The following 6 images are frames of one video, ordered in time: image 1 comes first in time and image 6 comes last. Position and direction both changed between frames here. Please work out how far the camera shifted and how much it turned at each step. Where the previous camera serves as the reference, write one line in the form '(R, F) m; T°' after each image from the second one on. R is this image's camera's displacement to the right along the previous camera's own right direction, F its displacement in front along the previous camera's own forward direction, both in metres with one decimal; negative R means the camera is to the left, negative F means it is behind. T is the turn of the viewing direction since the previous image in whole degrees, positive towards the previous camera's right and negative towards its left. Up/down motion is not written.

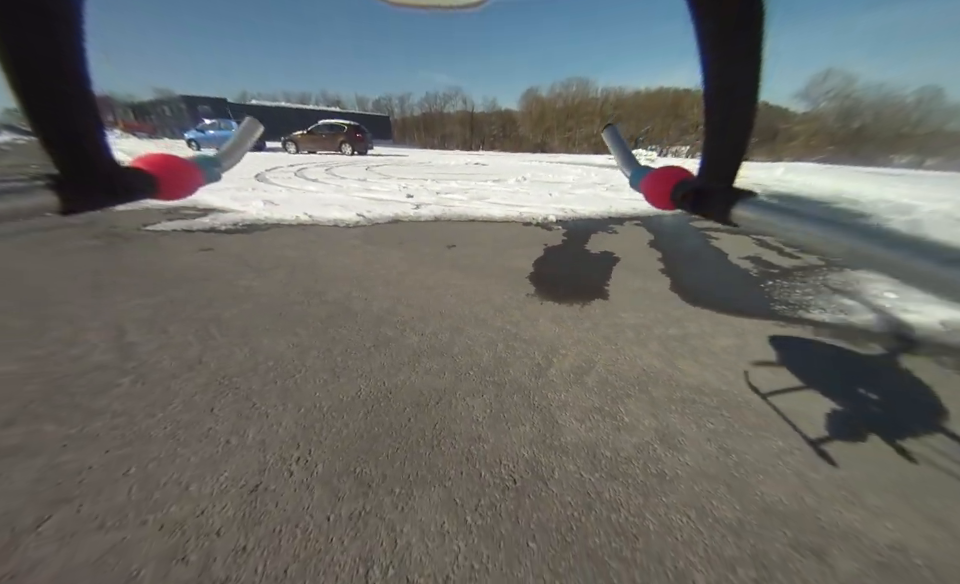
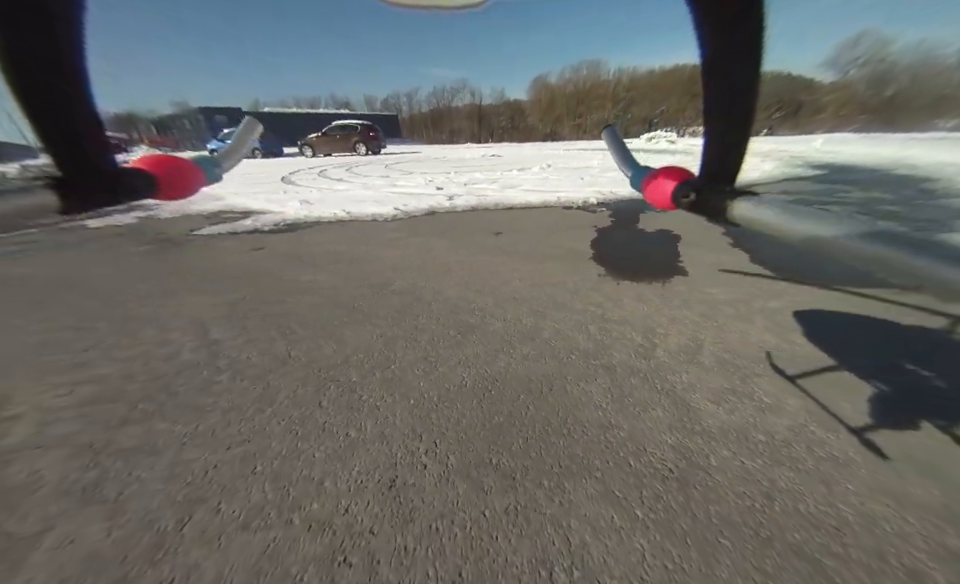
(-0.9, +0.2) m; -2°
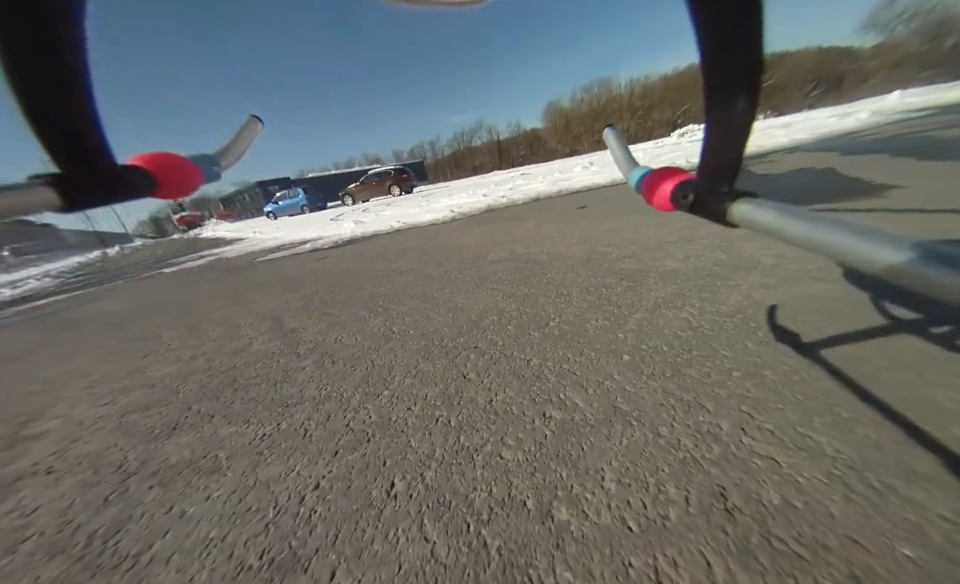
(-1.0, +1.0) m; -7°
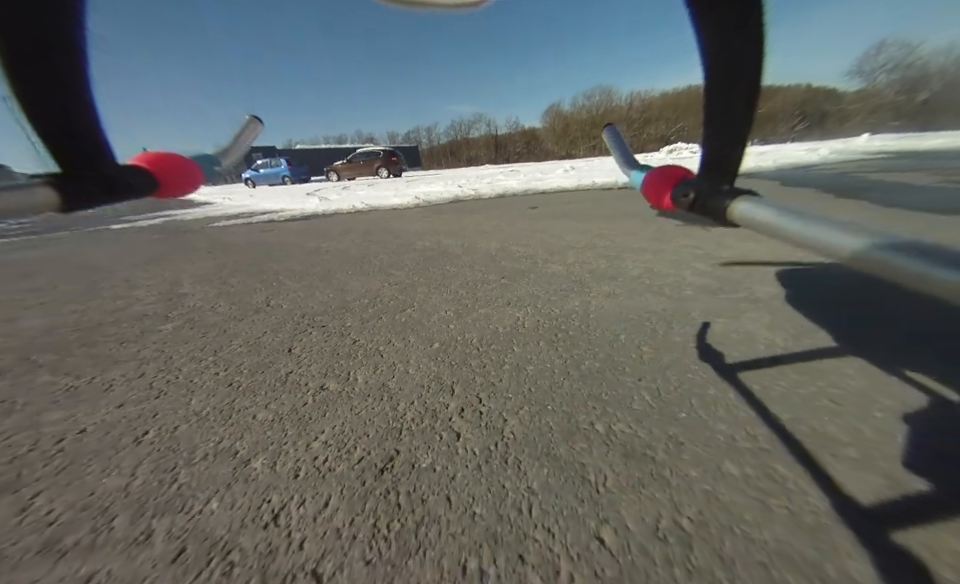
(+0.8, -0.1) m; +2°
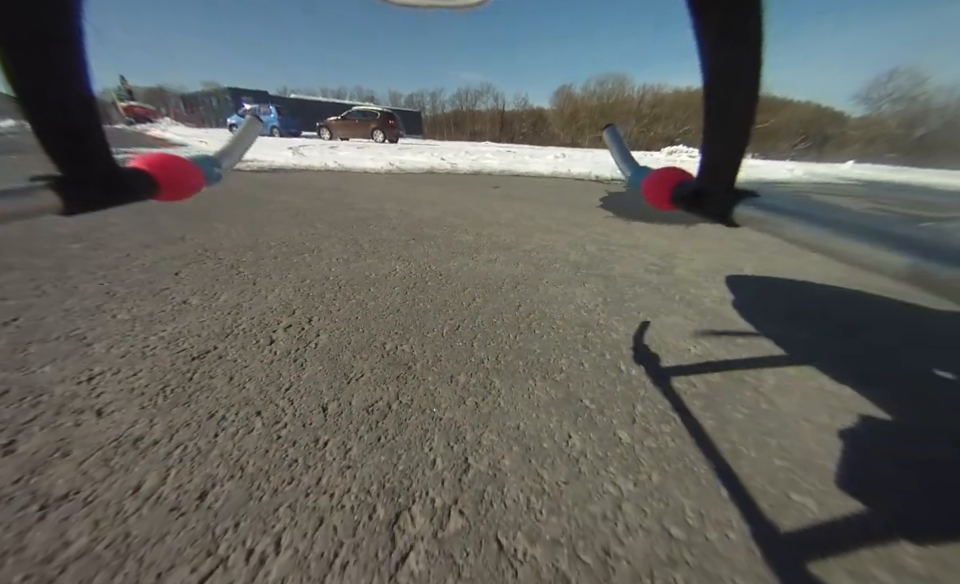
(+0.7, -0.2) m; +2°
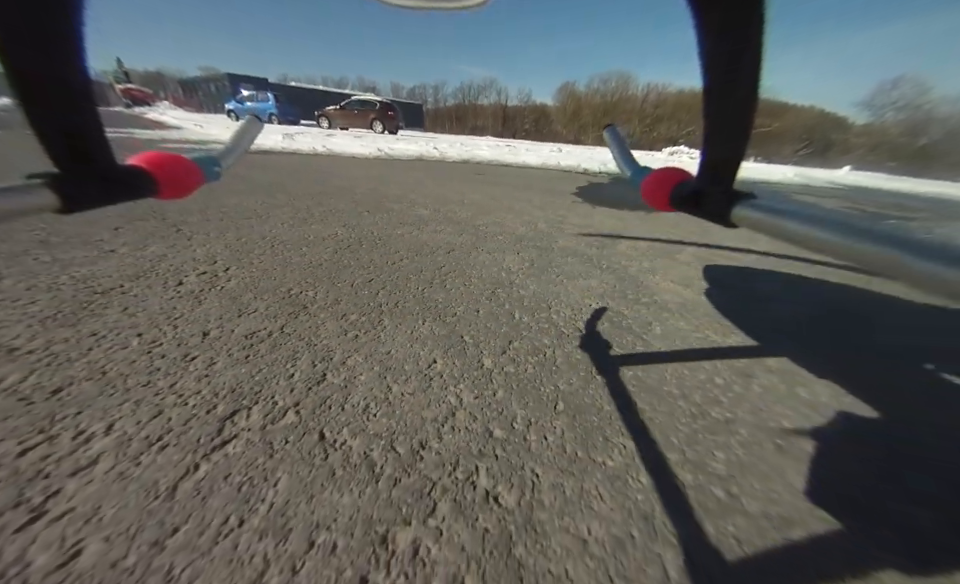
(+0.4, -0.1) m; 0°
